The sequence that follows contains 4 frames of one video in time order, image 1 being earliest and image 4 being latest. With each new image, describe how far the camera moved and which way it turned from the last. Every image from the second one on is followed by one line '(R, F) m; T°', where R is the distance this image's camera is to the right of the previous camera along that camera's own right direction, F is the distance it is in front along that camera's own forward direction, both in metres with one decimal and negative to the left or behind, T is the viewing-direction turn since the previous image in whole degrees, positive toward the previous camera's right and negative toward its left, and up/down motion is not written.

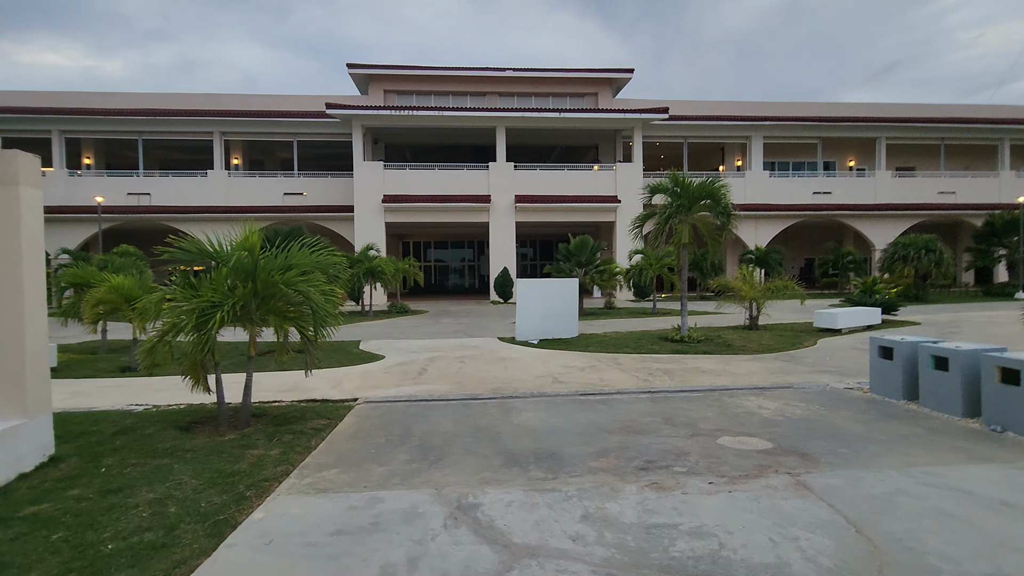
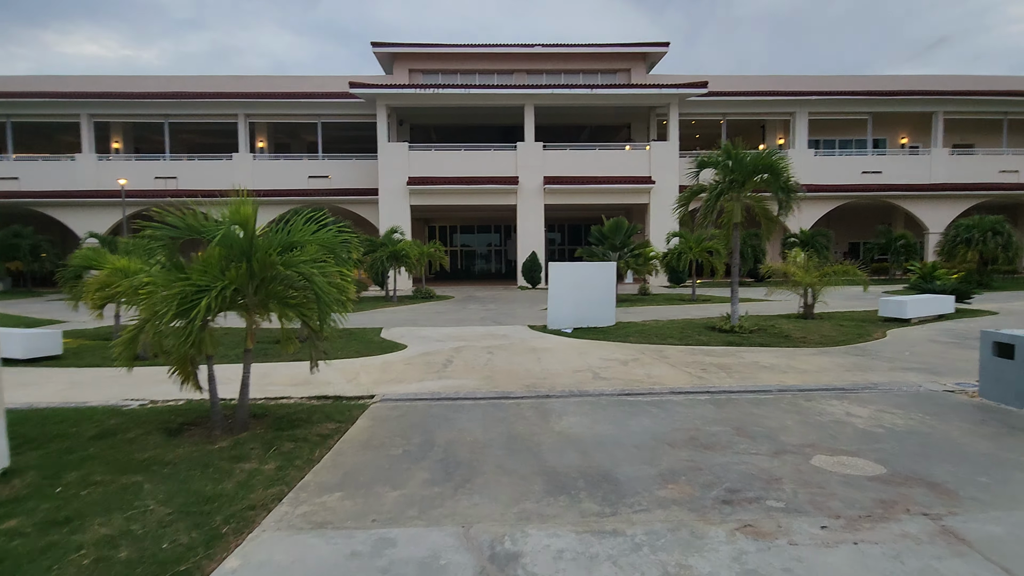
(-0.1, +0.9) m; -3°
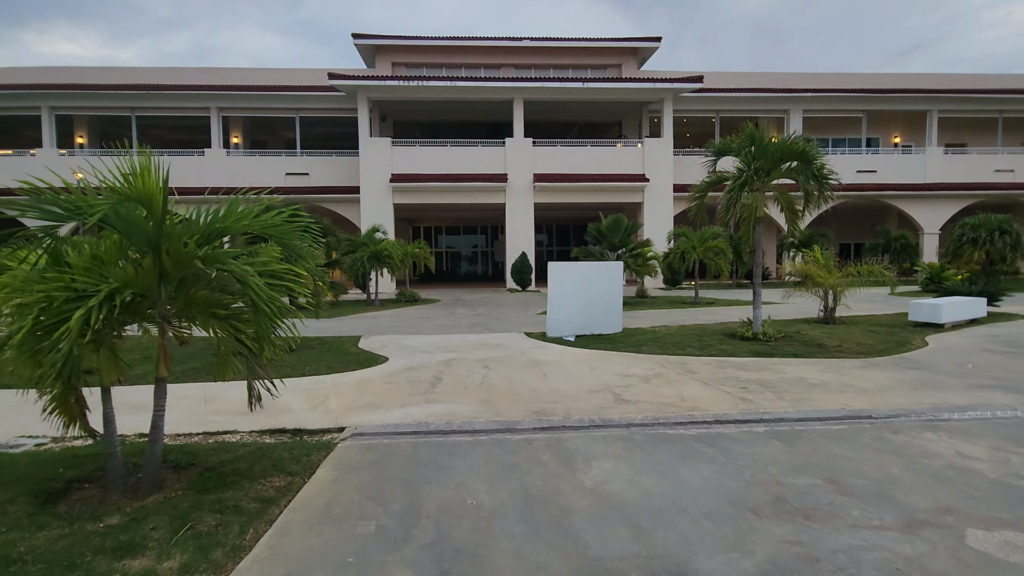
(-0.2, +1.3) m; +2°
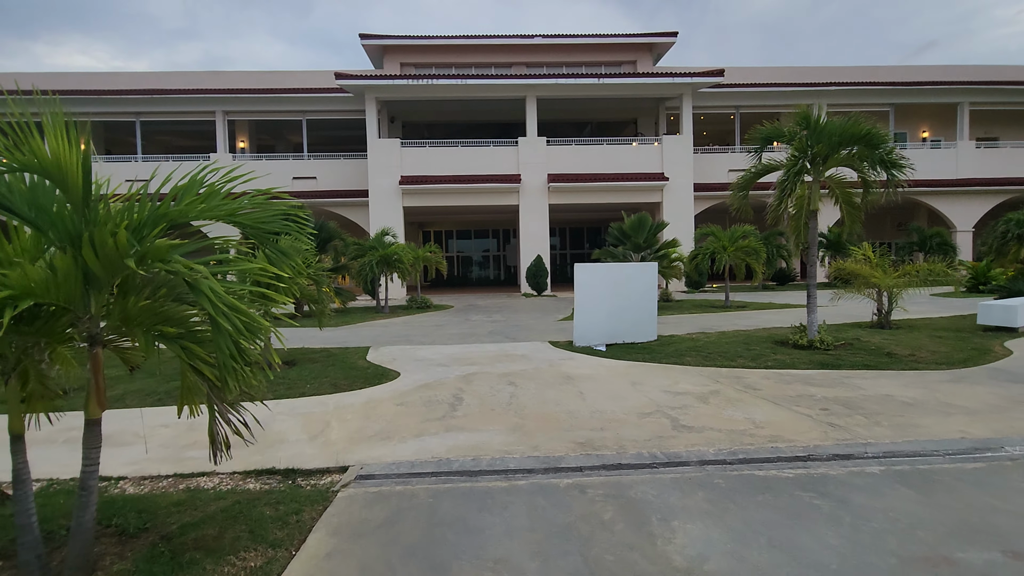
(-0.2, +1.0) m; -1°
